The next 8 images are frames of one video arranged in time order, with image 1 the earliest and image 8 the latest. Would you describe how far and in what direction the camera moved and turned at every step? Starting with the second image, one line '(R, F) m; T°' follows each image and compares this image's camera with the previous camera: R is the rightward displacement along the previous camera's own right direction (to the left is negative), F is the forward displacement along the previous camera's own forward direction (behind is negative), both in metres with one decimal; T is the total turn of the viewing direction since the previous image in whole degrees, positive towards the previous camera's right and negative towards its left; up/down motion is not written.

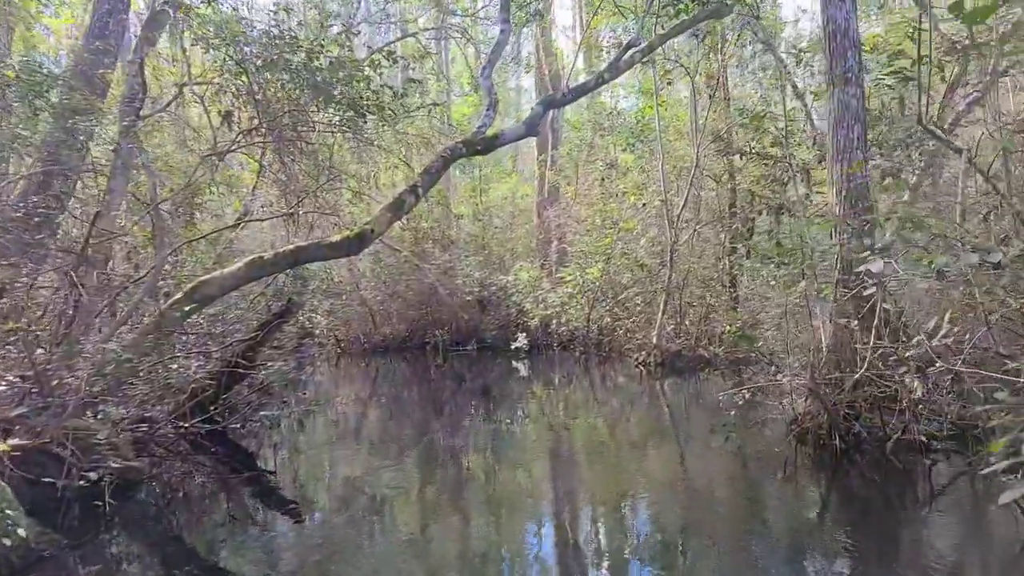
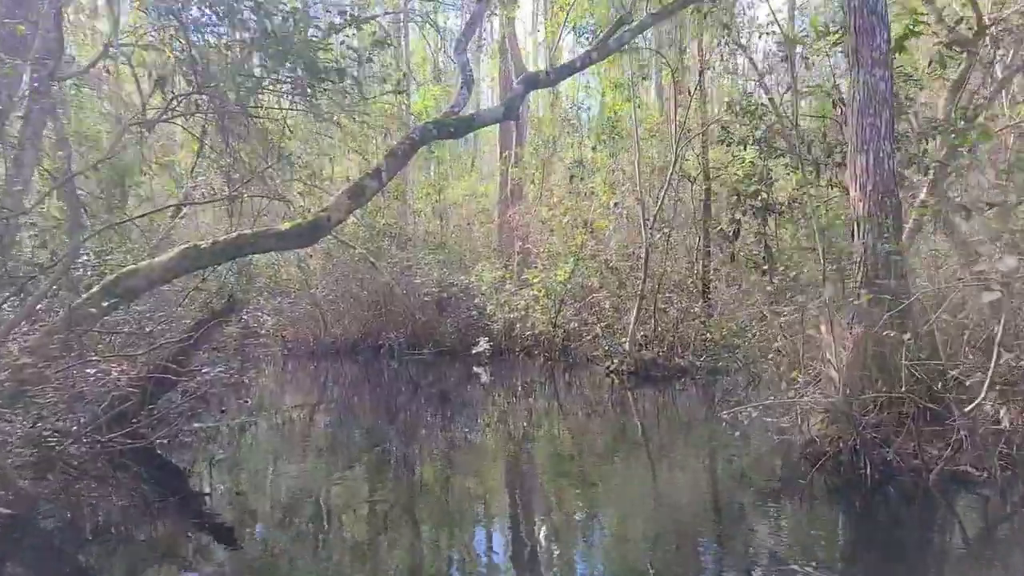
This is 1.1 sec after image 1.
(-0.2, +0.8) m; +4°
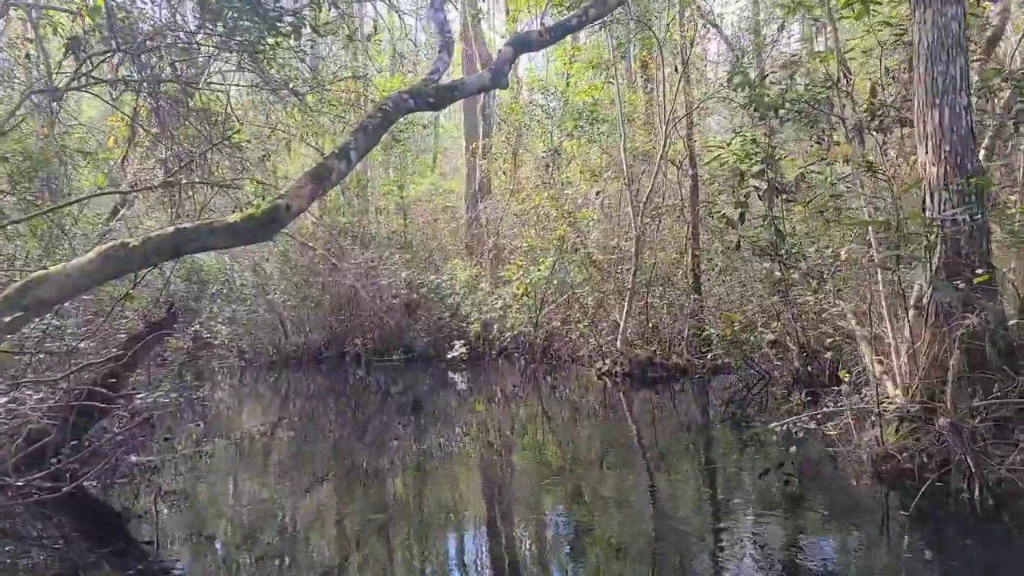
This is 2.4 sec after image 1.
(-0.3, +0.9) m; +3°
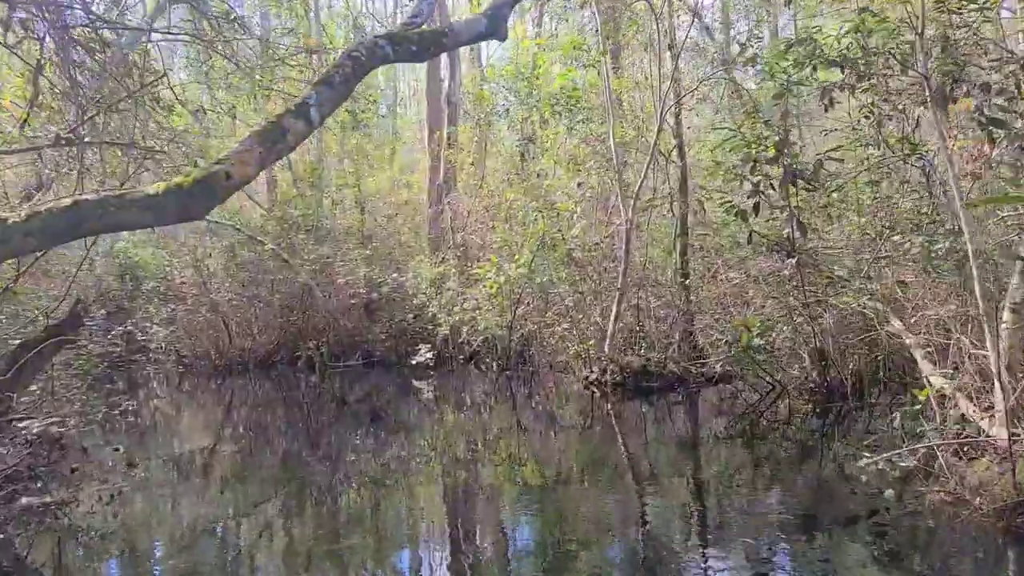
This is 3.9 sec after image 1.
(-0.3, +1.1) m; +4°
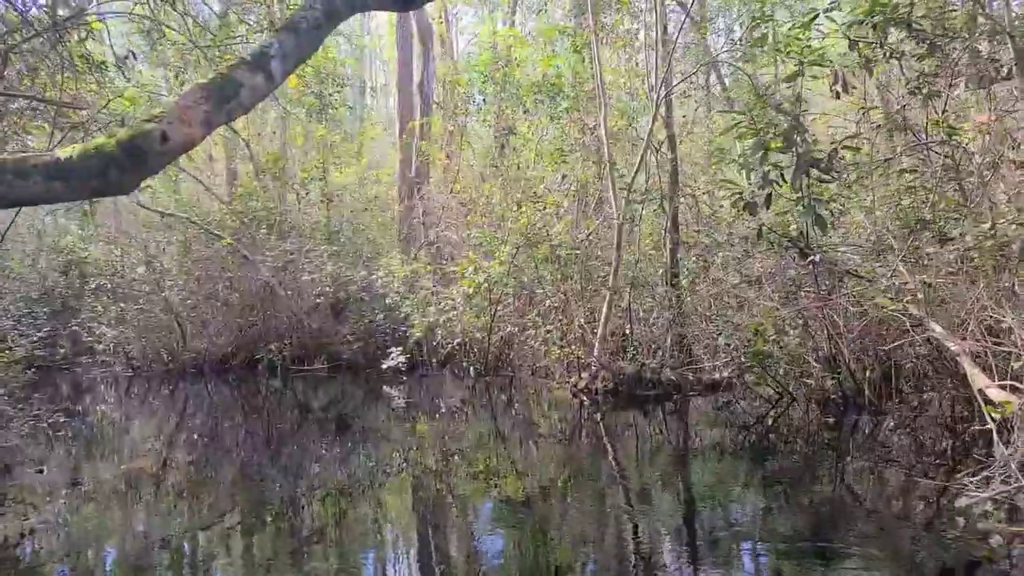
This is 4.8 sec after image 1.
(-0.2, +0.7) m; +3°
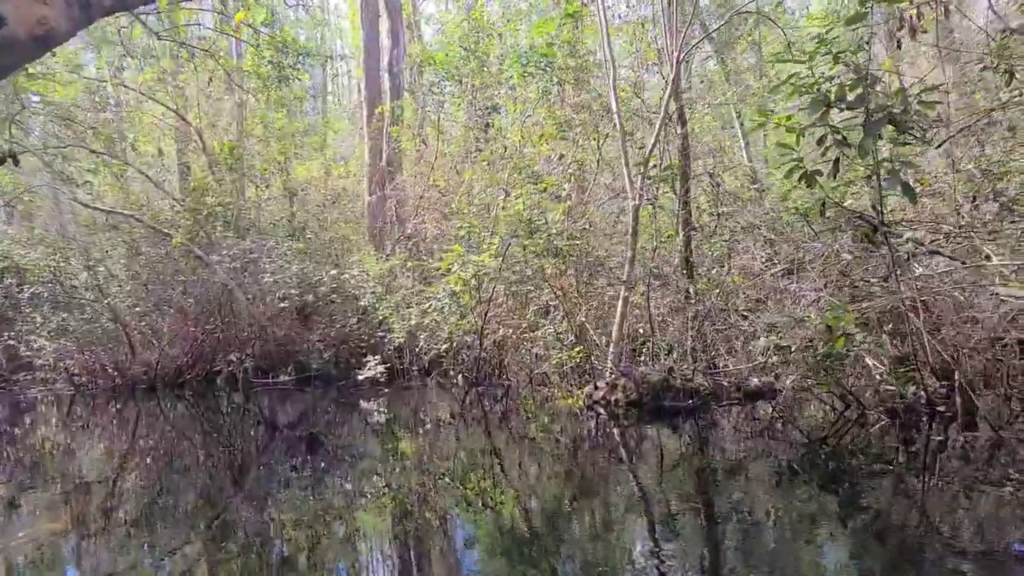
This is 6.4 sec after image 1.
(-0.3, +1.2) m; +2°
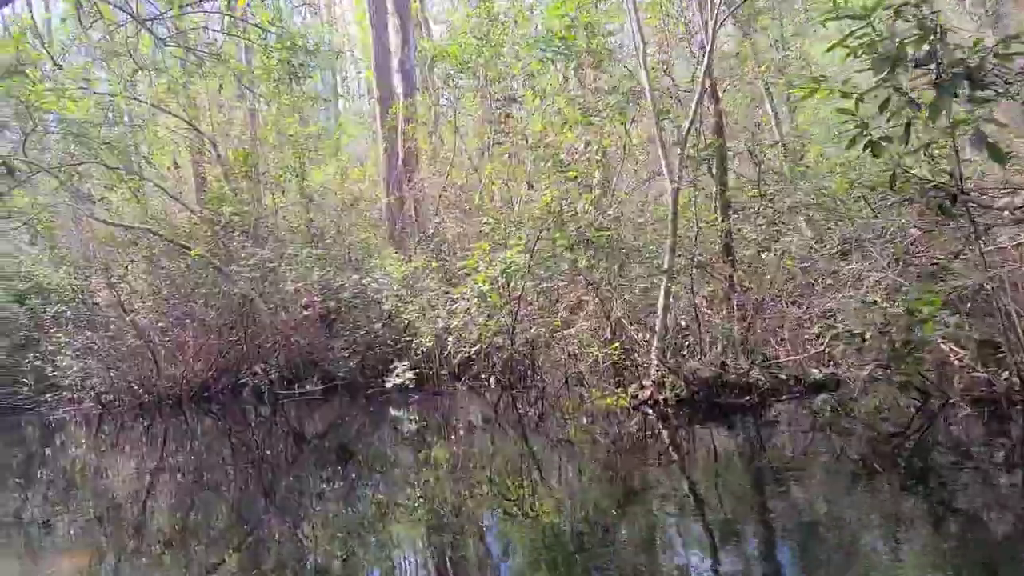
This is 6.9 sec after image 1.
(-0.1, +0.4) m; -2°
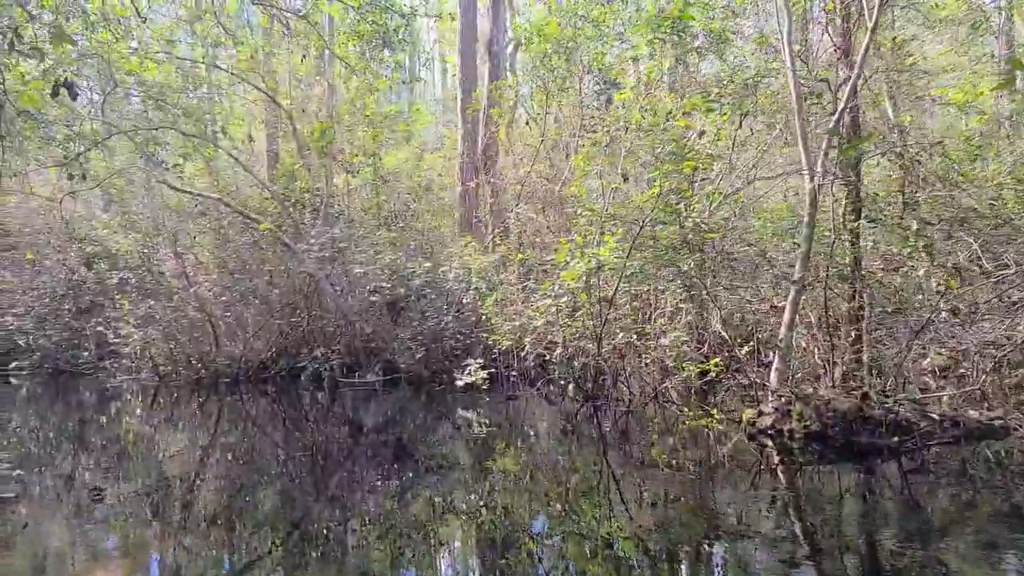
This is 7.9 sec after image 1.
(-0.4, +0.7) m; -4°
